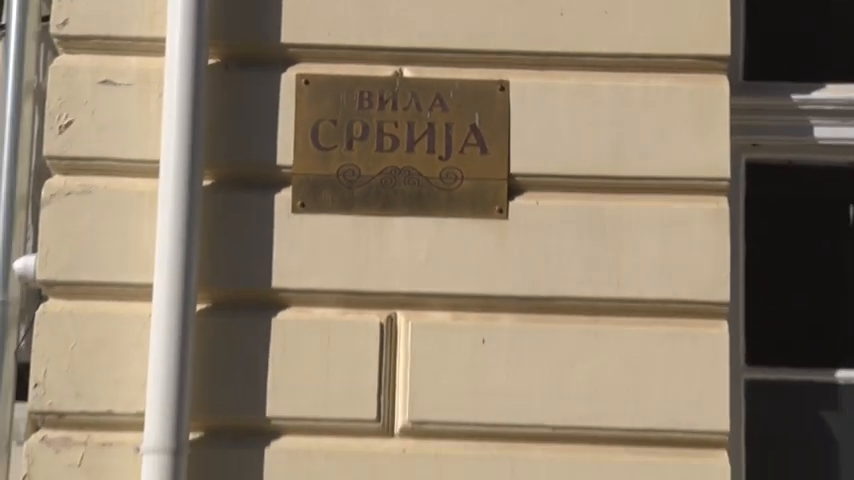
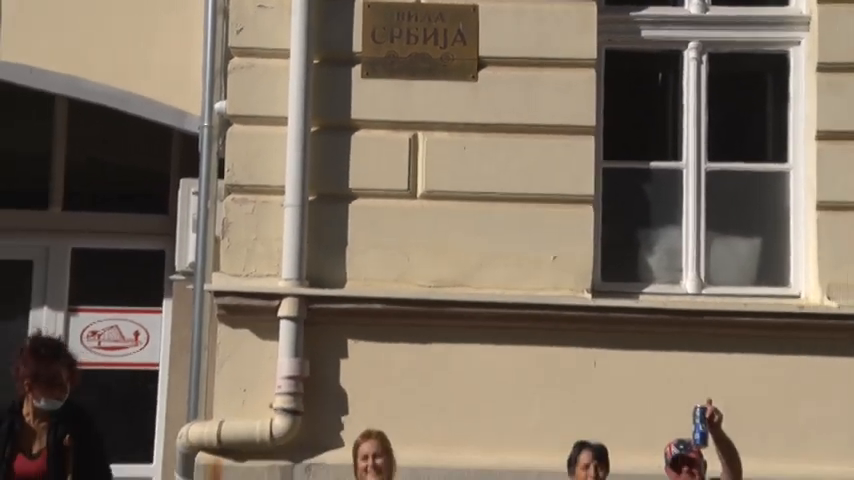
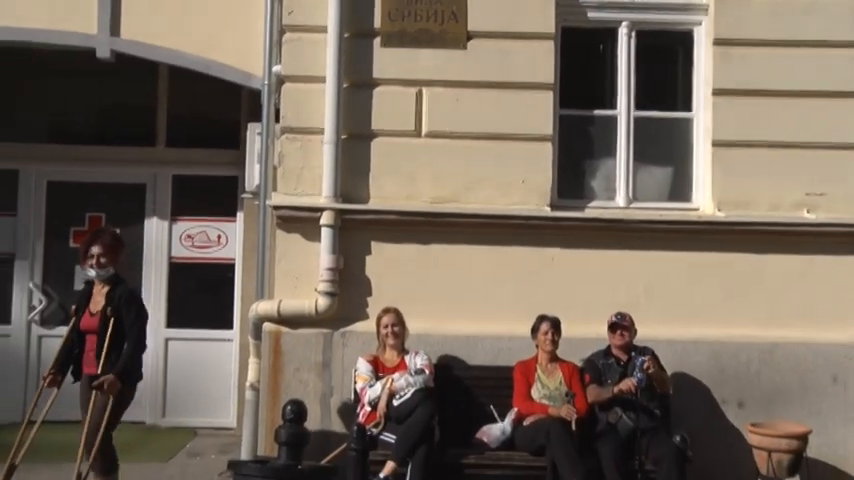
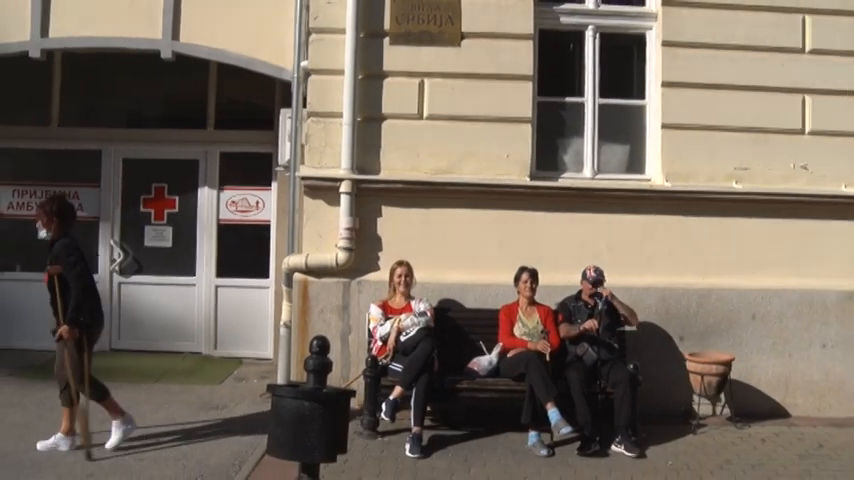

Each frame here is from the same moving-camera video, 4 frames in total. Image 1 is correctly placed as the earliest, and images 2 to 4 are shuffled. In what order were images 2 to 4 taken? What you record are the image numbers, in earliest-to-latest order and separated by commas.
2, 3, 4
